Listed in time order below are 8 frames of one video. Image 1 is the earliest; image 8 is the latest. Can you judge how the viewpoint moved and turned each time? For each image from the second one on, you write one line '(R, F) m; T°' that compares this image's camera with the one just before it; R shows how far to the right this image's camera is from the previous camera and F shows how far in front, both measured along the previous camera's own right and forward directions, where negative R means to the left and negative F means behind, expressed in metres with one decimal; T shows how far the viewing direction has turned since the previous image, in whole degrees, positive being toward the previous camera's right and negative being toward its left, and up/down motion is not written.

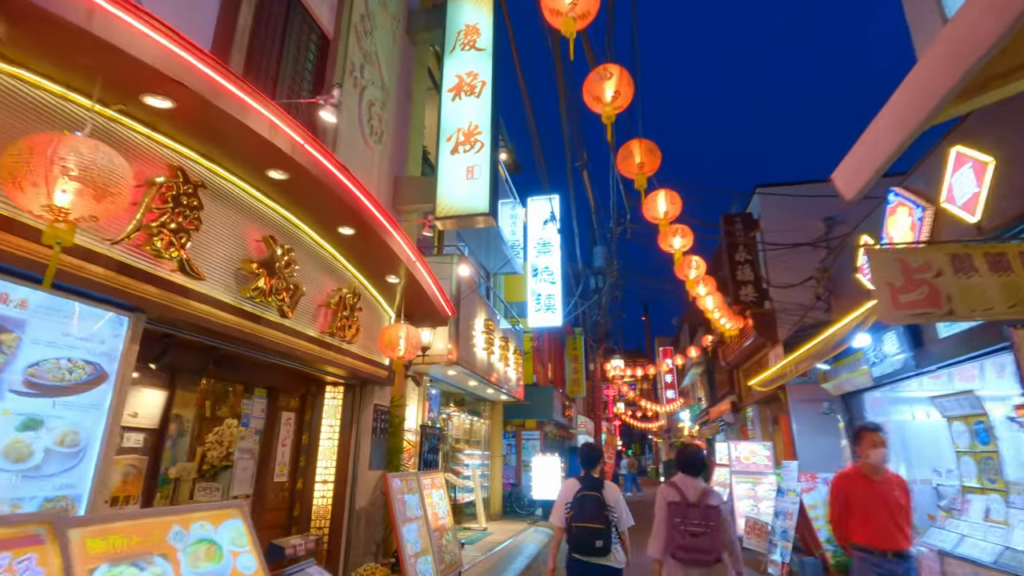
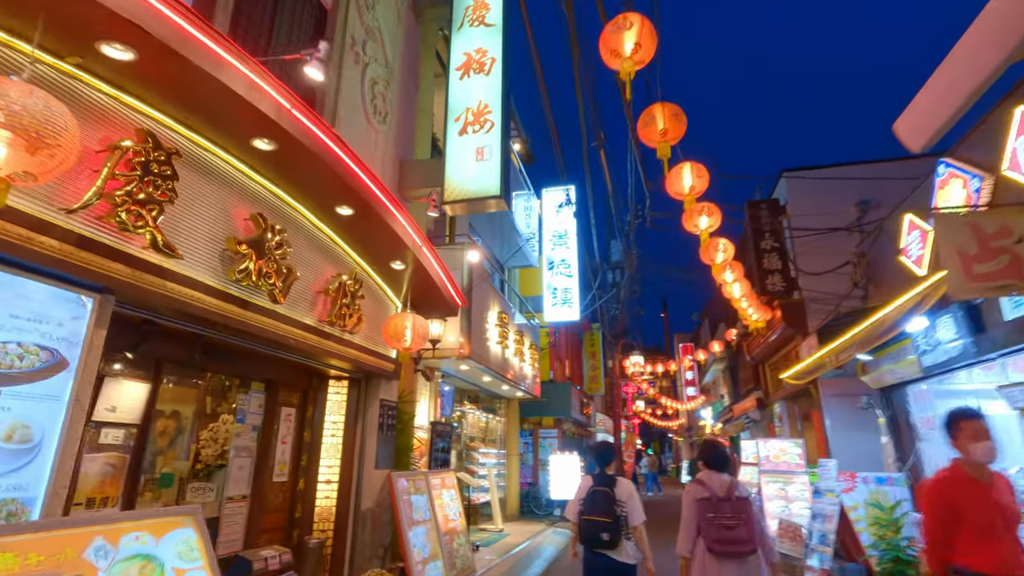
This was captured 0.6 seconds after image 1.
(0.0, +0.5) m; -2°
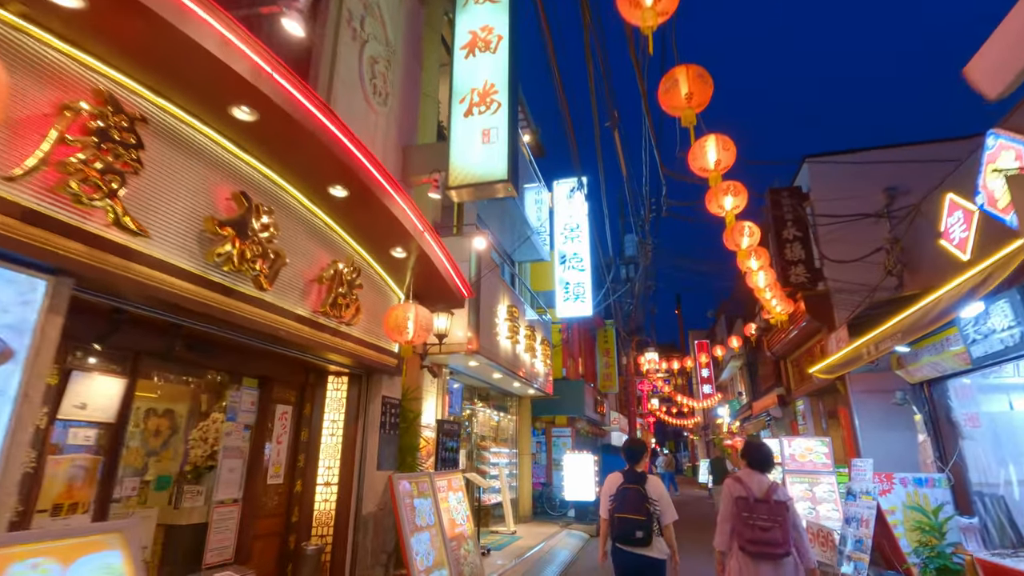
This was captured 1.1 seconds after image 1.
(0.0, +0.5) m; -1°
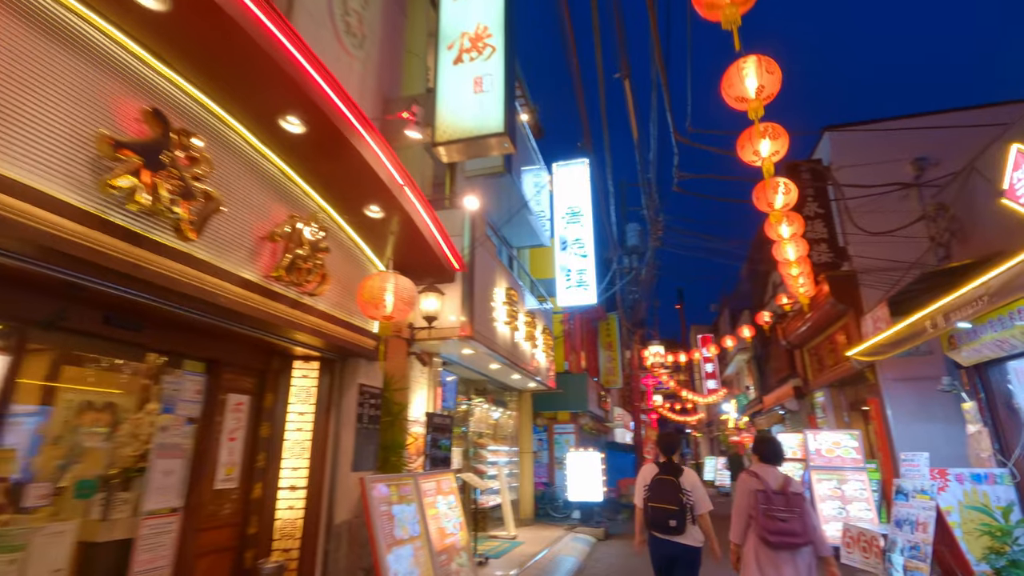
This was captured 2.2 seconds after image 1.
(0.0, +1.0) m; 0°
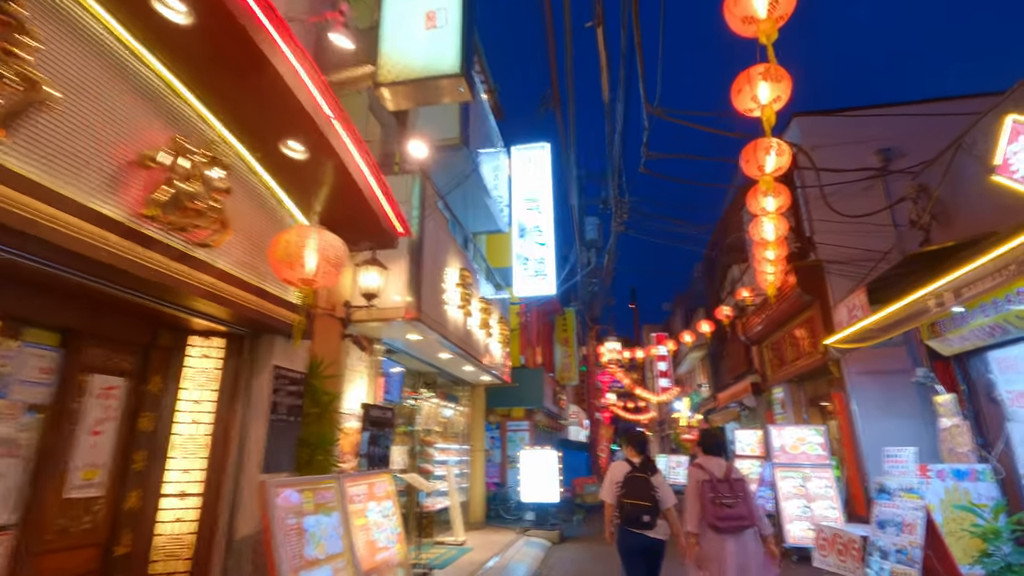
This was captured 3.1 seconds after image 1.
(0.0, +0.9) m; +5°
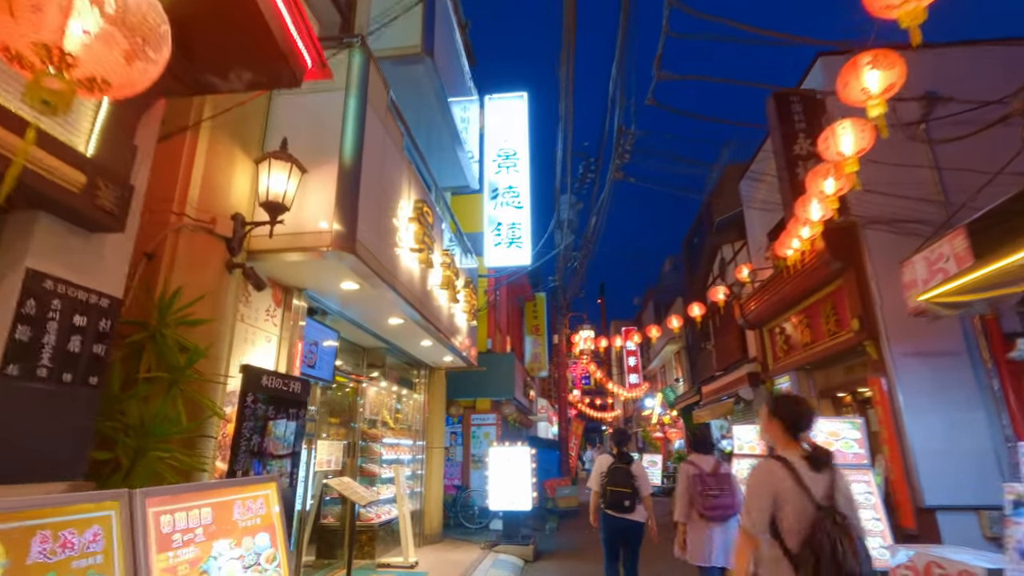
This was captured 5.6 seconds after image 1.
(-0.1, +2.3) m; +4°
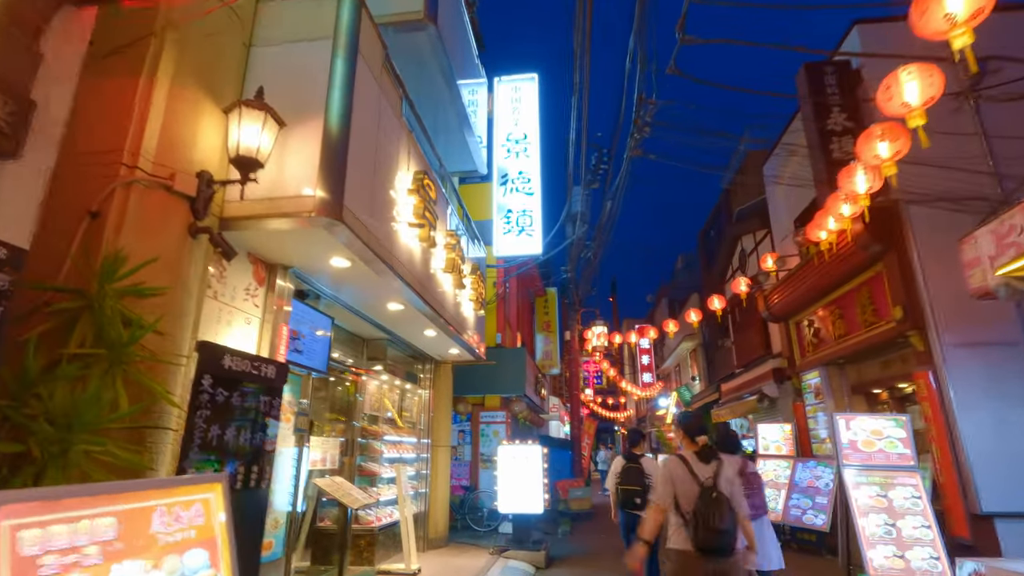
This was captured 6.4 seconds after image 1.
(0.0, +0.7) m; -1°
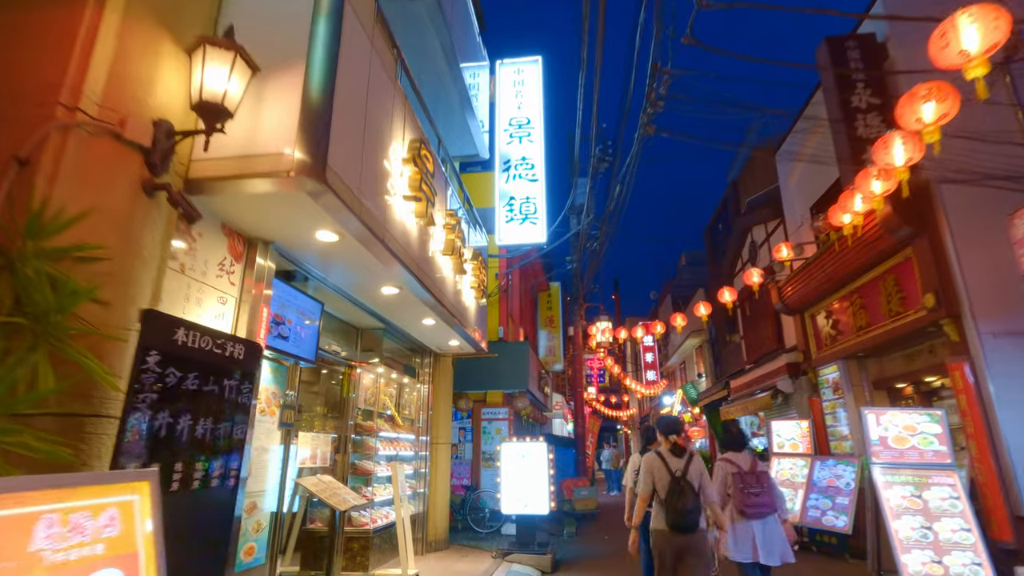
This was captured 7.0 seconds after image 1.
(0.0, +0.5) m; 0°
